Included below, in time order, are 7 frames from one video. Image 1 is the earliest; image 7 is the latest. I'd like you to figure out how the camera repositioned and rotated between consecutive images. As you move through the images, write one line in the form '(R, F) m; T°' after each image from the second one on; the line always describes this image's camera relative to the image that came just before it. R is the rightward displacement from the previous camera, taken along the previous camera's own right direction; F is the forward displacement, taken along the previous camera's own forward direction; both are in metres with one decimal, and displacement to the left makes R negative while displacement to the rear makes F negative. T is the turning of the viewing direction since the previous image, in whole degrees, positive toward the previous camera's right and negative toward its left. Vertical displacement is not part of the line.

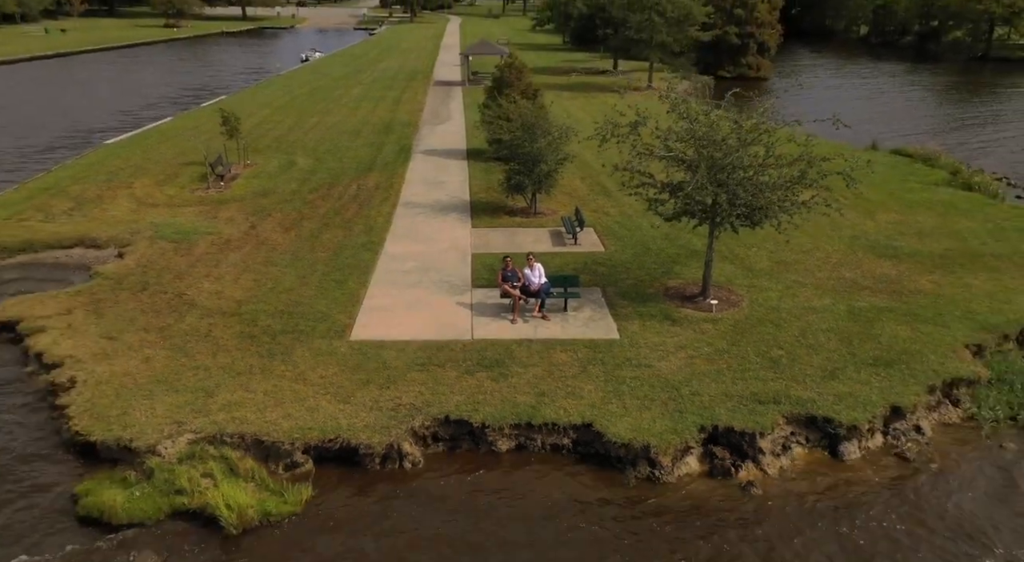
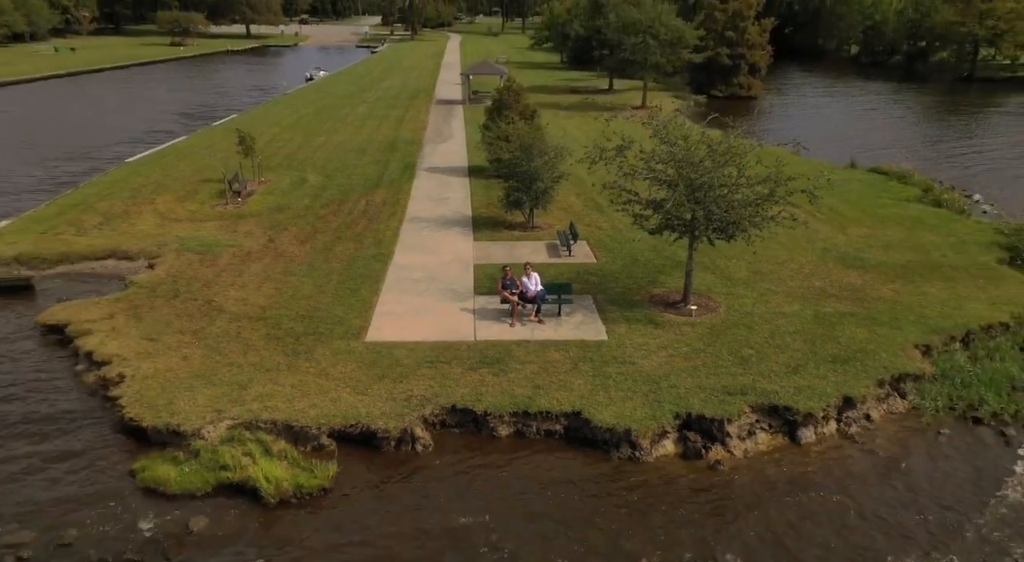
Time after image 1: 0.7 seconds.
(0.0, -1.3) m; 0°
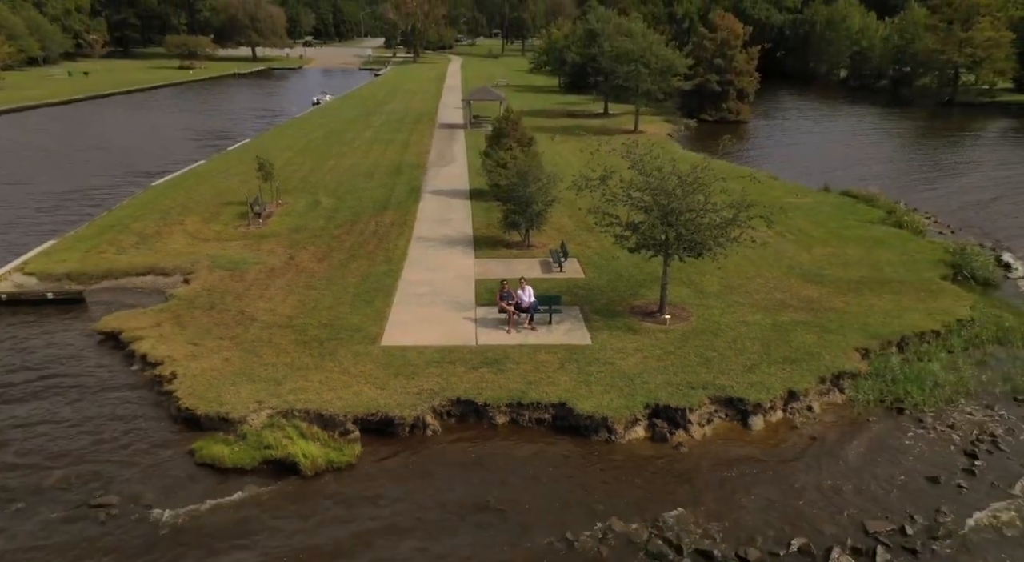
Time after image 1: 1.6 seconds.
(+0.1, -1.9) m; 0°
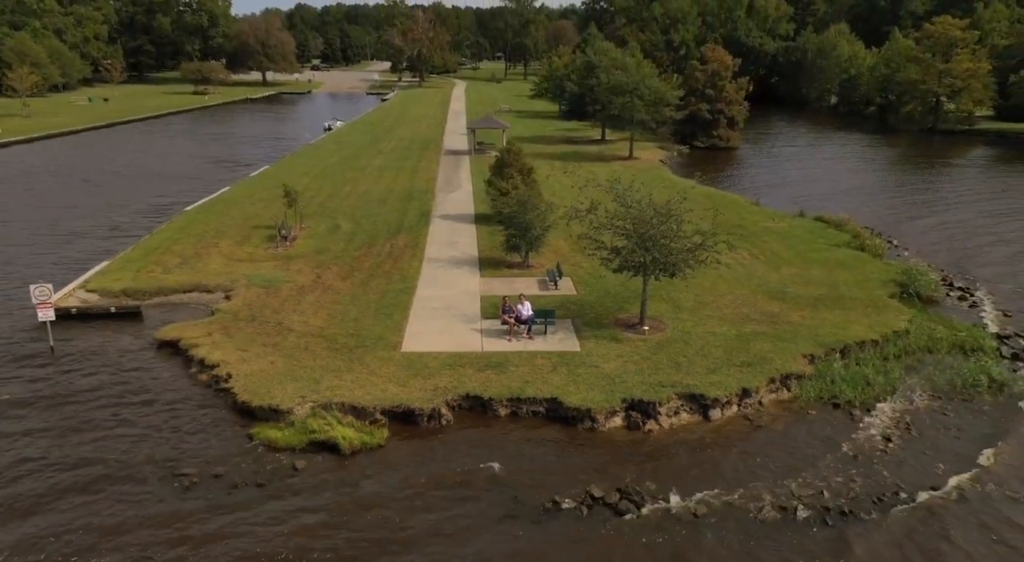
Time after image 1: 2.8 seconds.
(0.0, -2.5) m; 0°
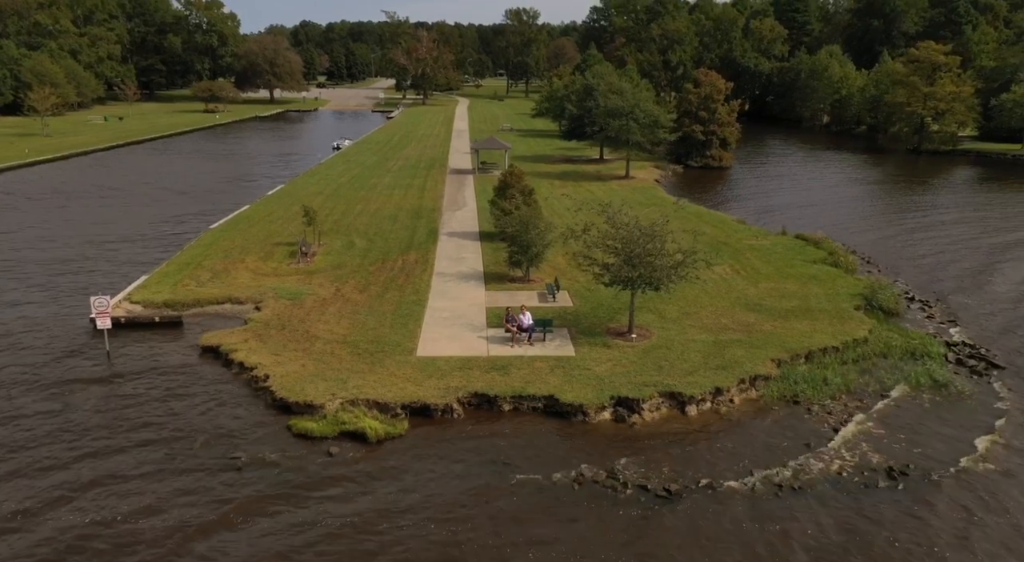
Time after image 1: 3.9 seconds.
(0.0, -2.2) m; 0°
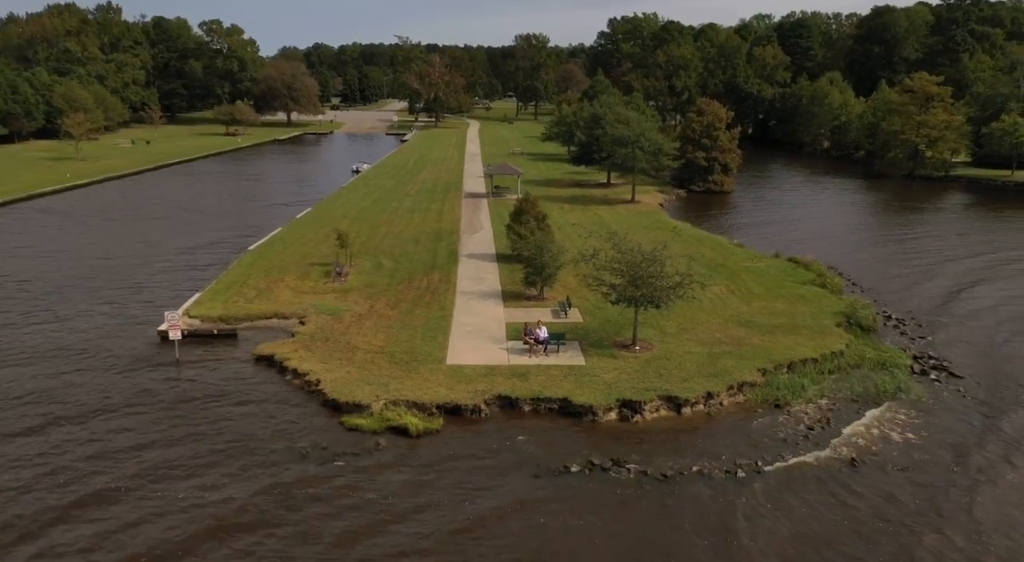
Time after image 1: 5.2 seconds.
(-0.3, -2.7) m; -1°
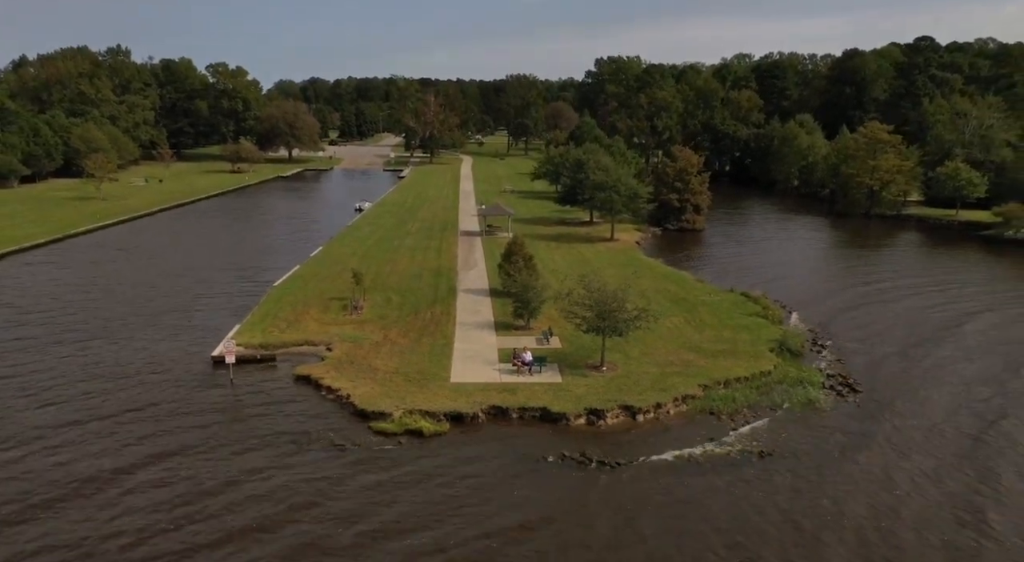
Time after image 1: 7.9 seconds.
(0.0, -5.4) m; +1°
